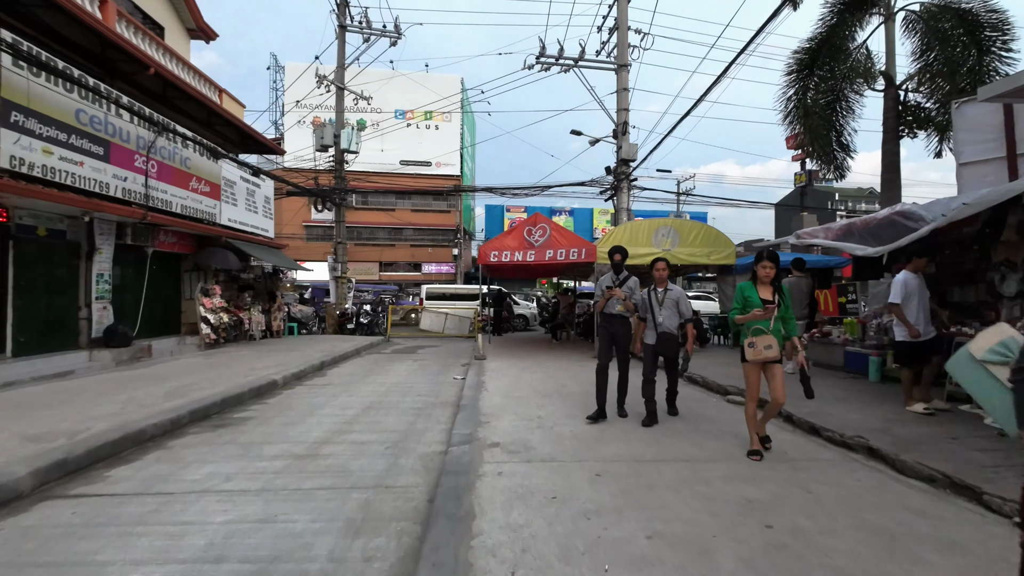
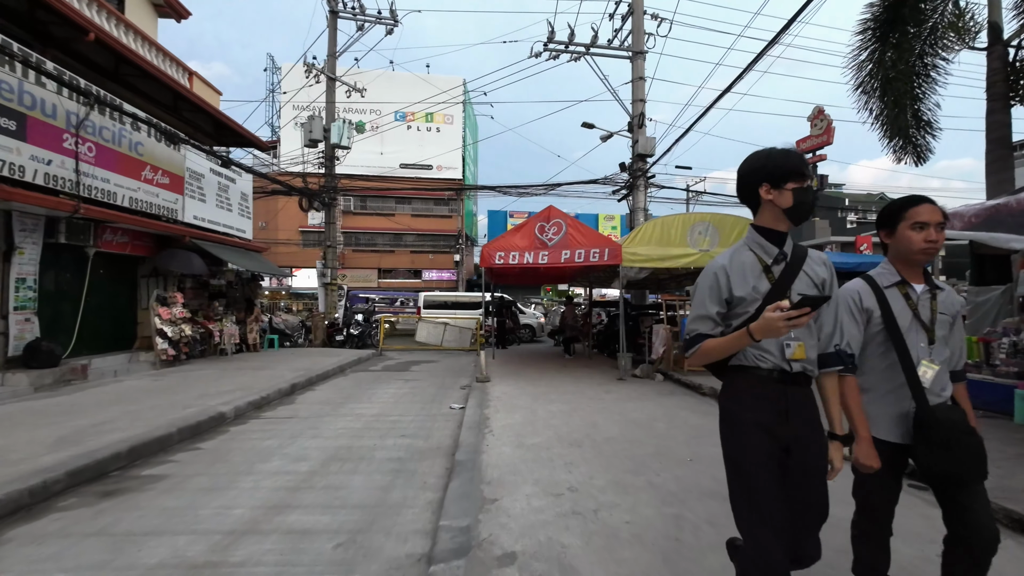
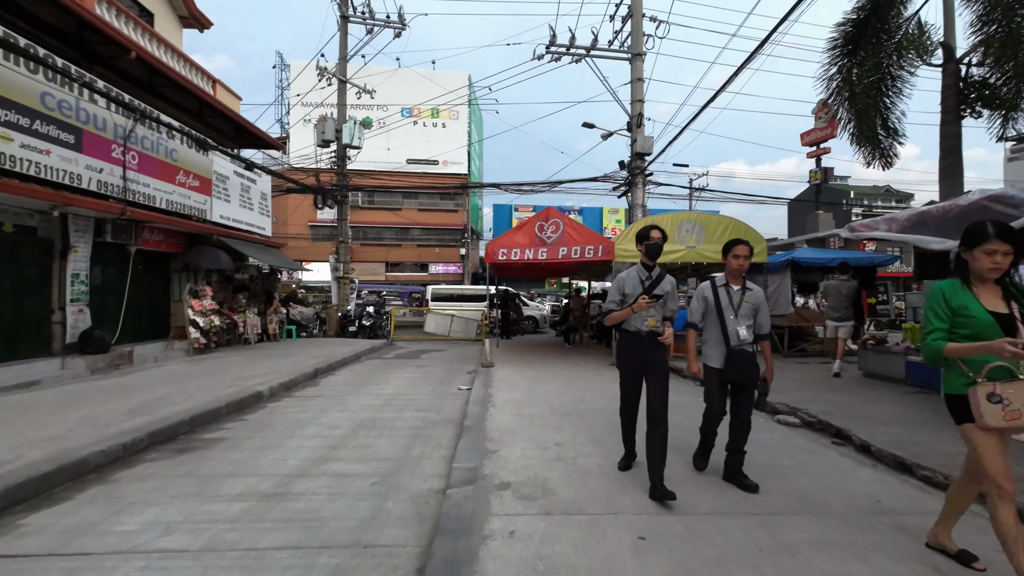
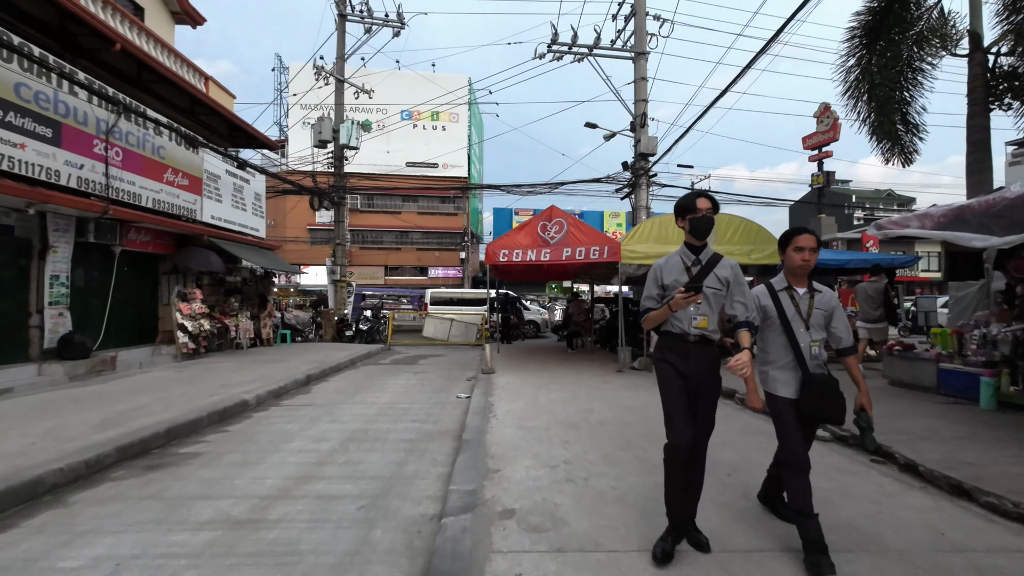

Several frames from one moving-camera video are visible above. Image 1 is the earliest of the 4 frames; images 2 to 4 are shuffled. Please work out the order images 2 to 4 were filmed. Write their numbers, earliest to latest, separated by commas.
3, 4, 2
